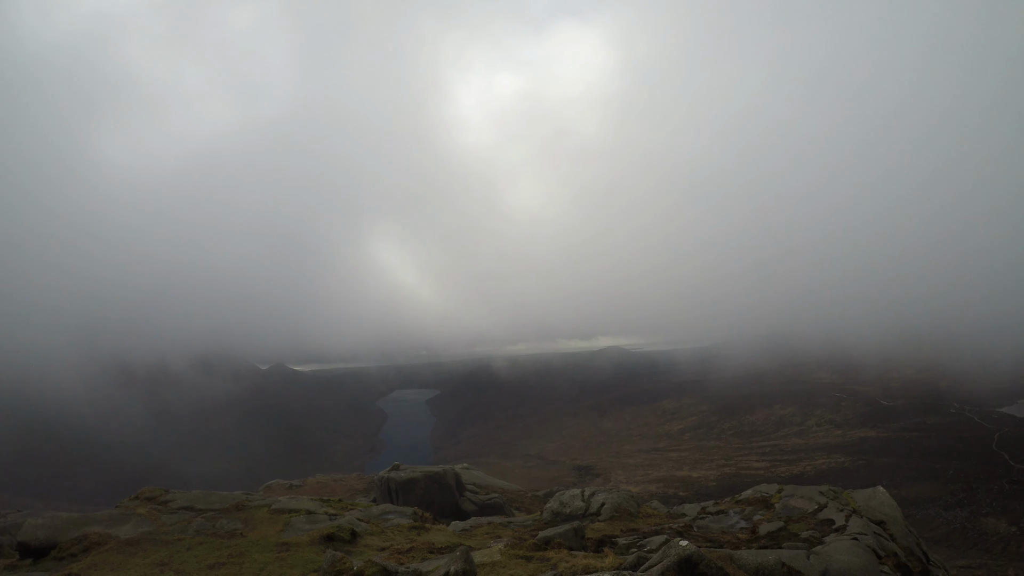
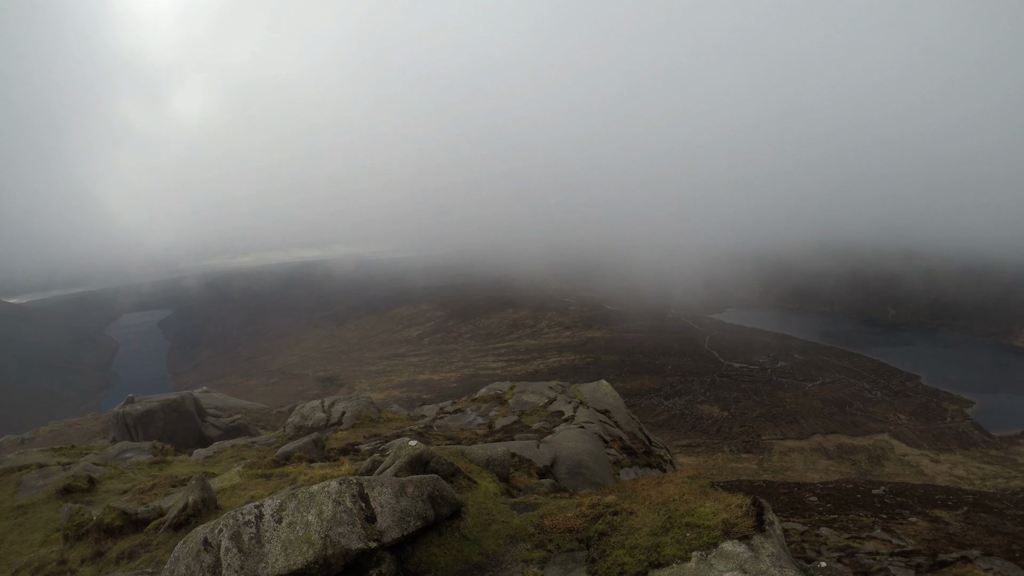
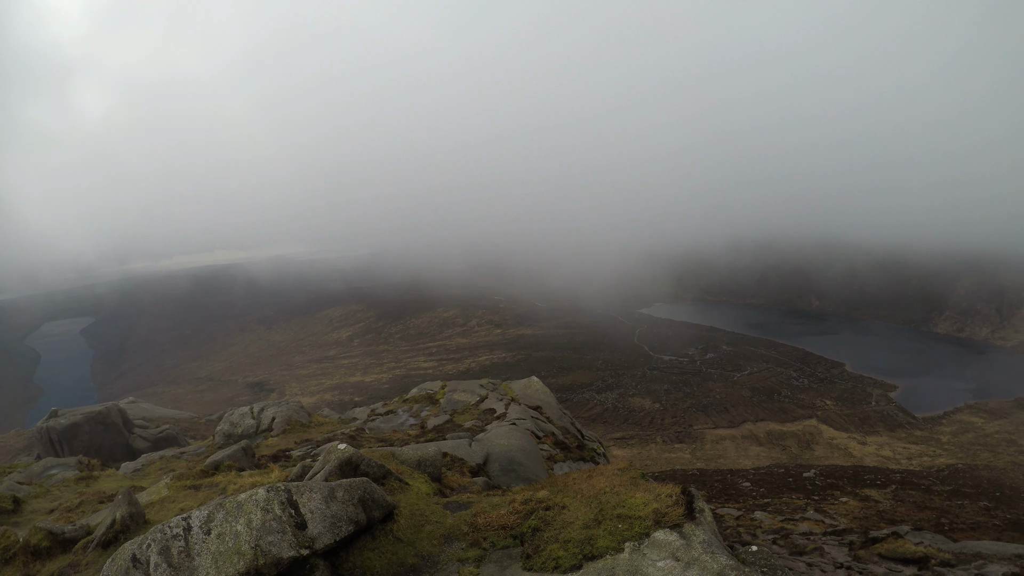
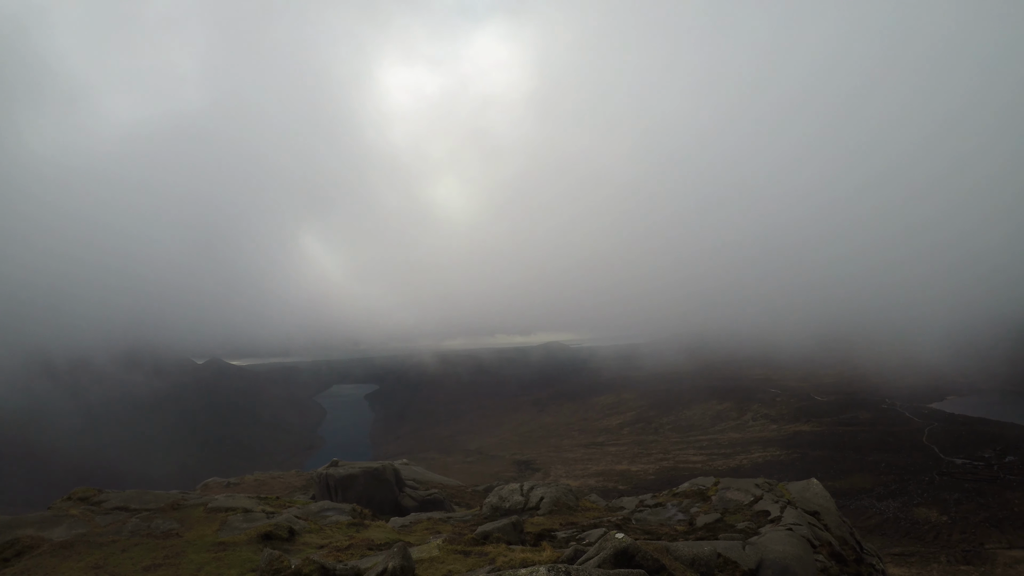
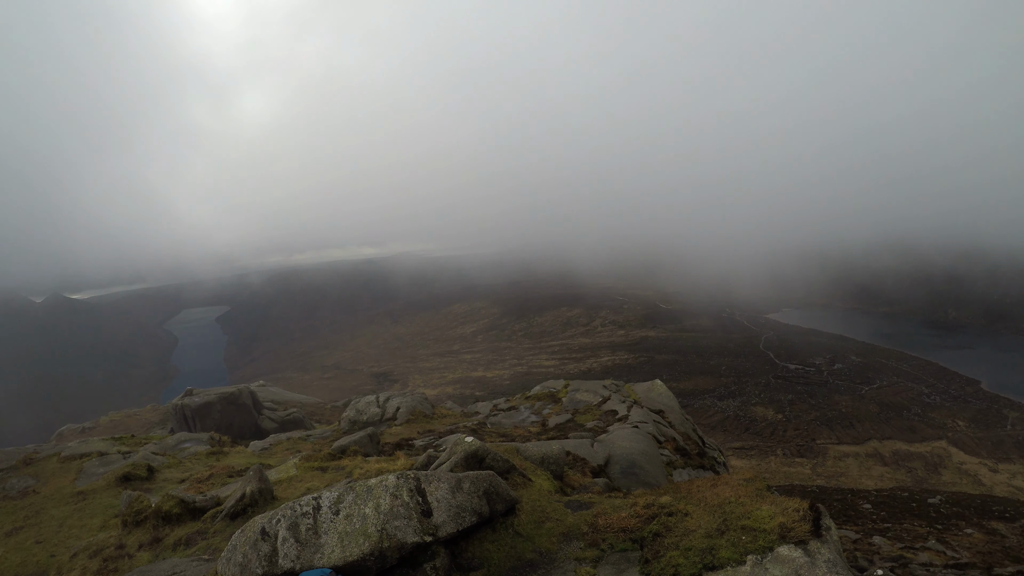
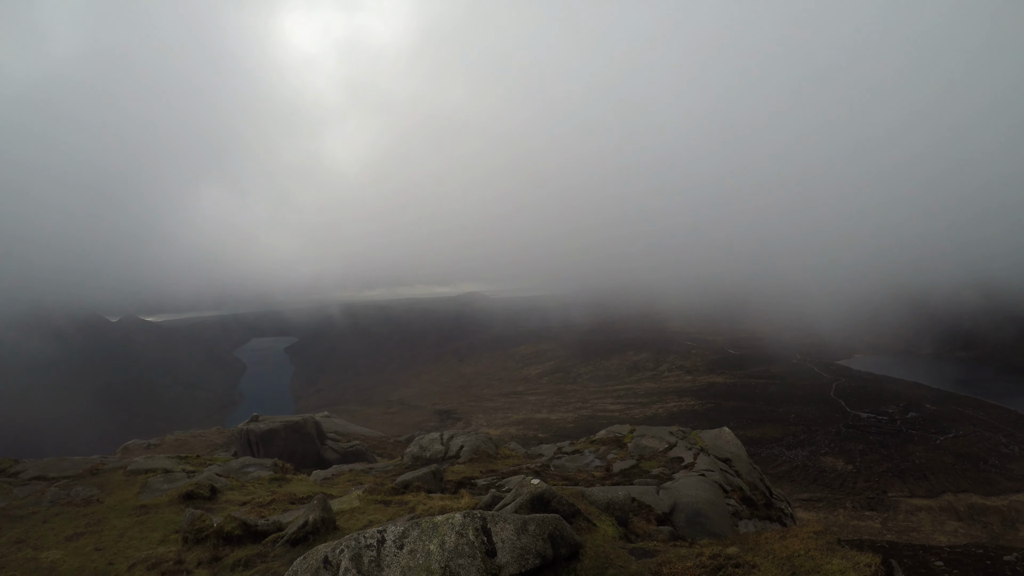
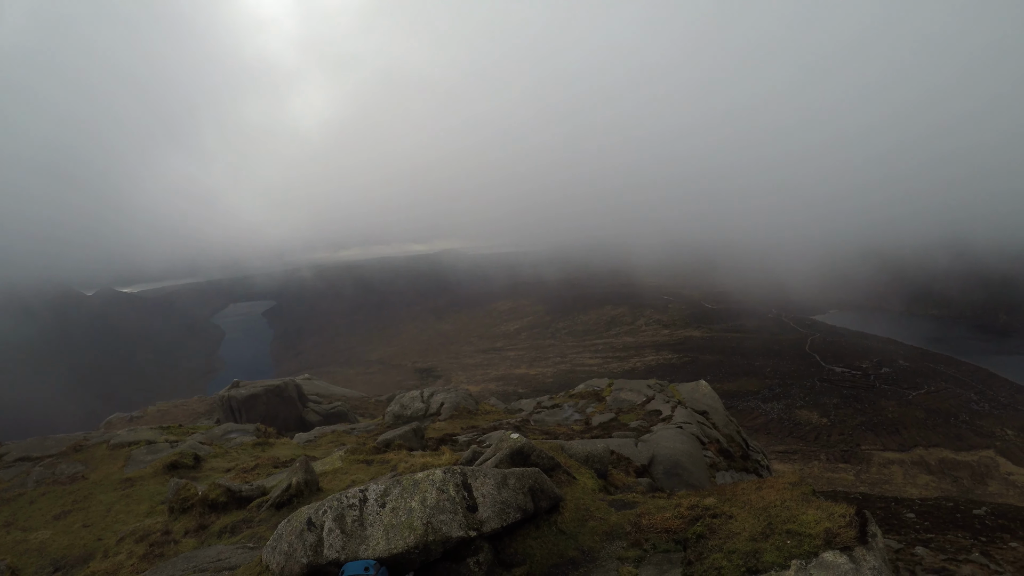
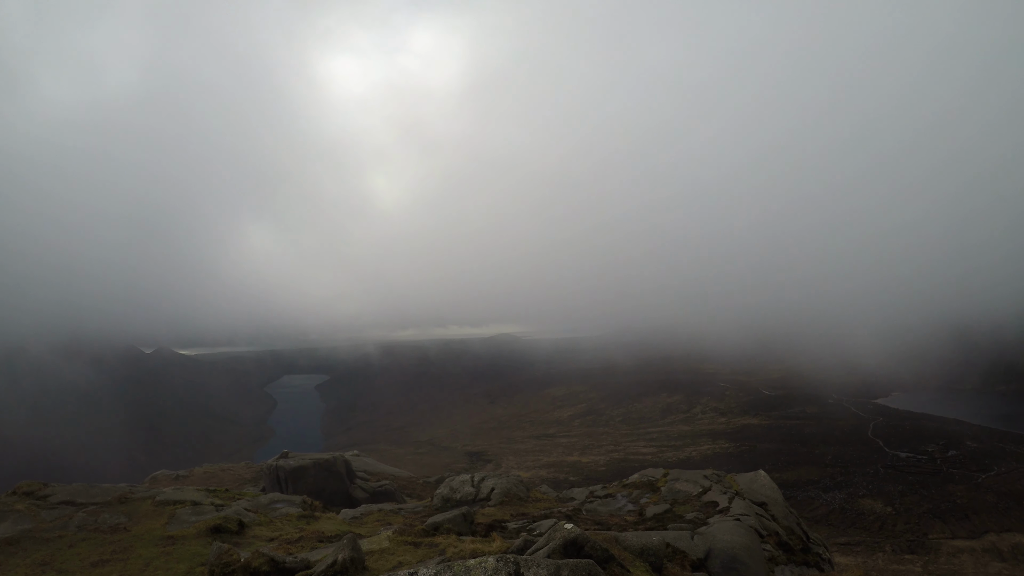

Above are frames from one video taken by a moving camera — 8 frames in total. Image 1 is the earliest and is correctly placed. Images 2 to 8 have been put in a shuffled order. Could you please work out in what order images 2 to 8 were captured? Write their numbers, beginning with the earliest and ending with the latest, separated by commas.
4, 8, 6, 7, 5, 2, 3
